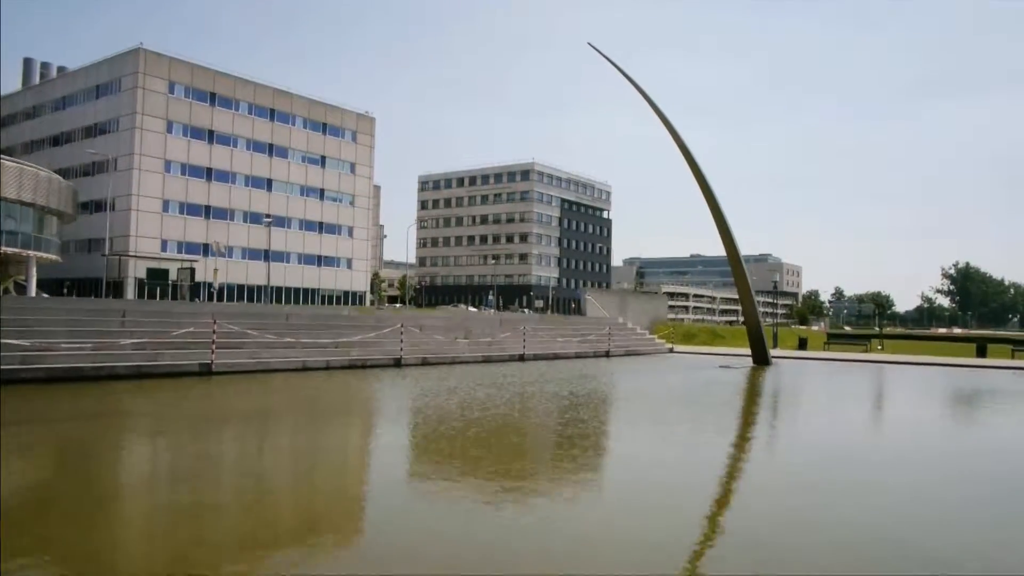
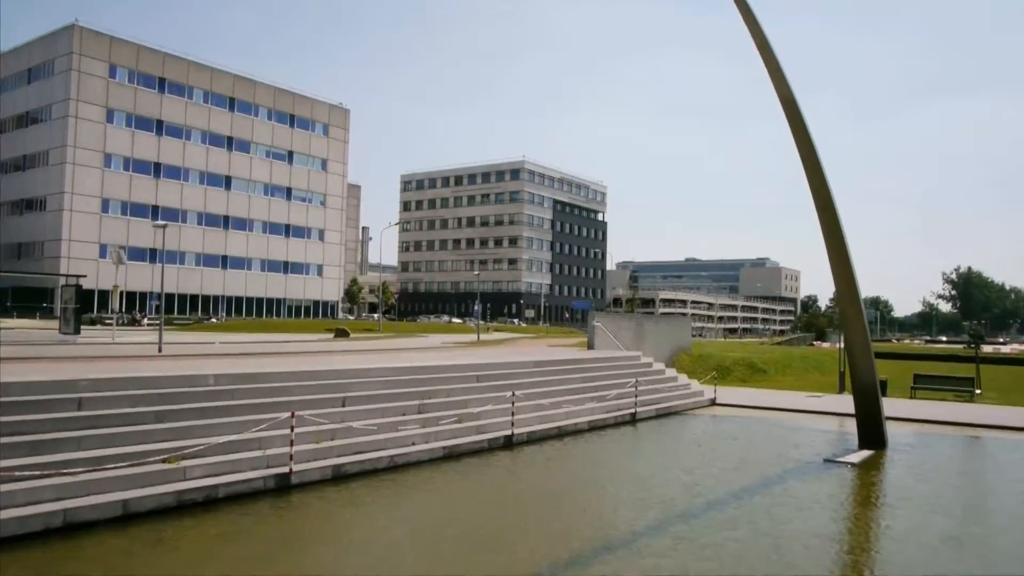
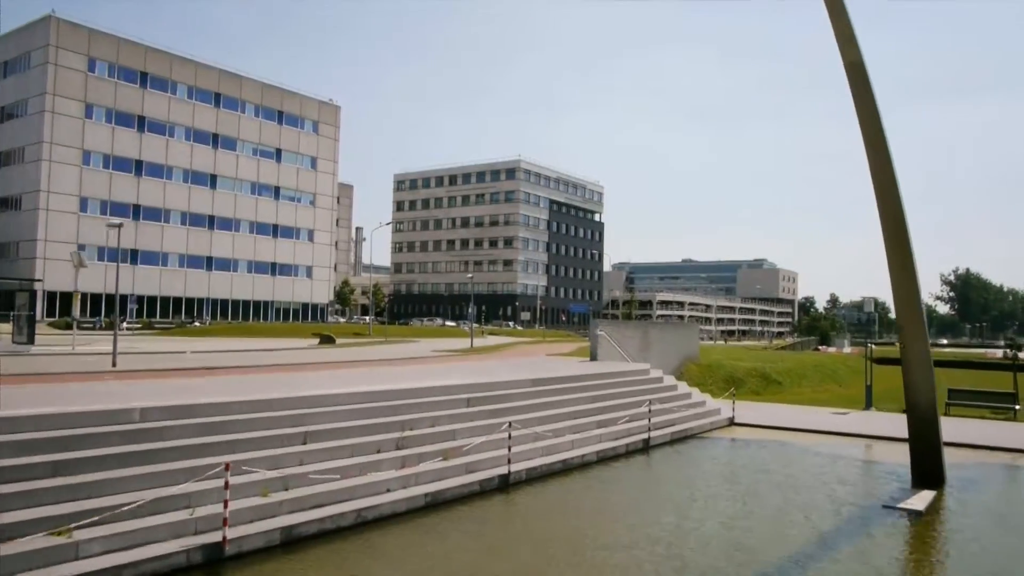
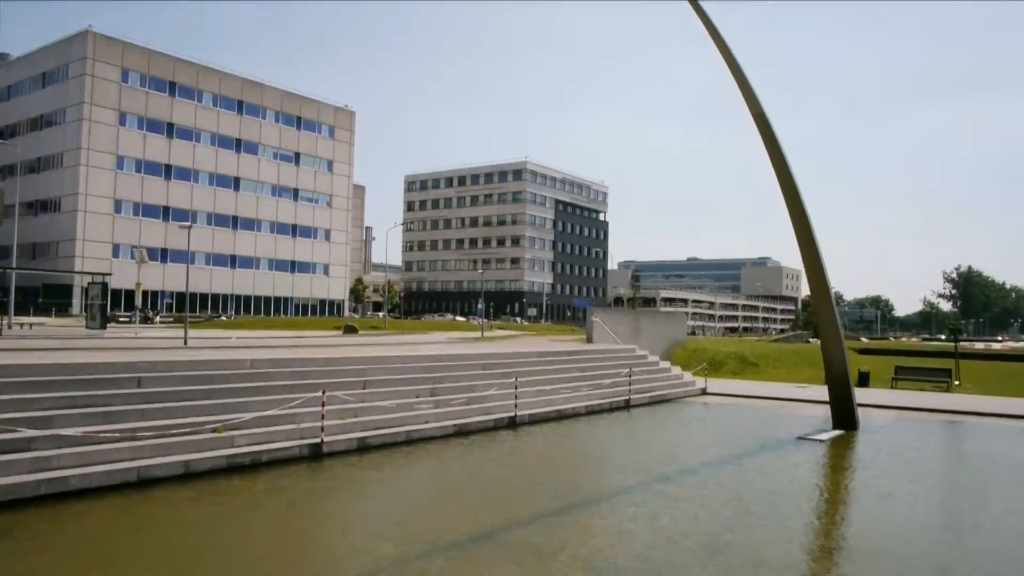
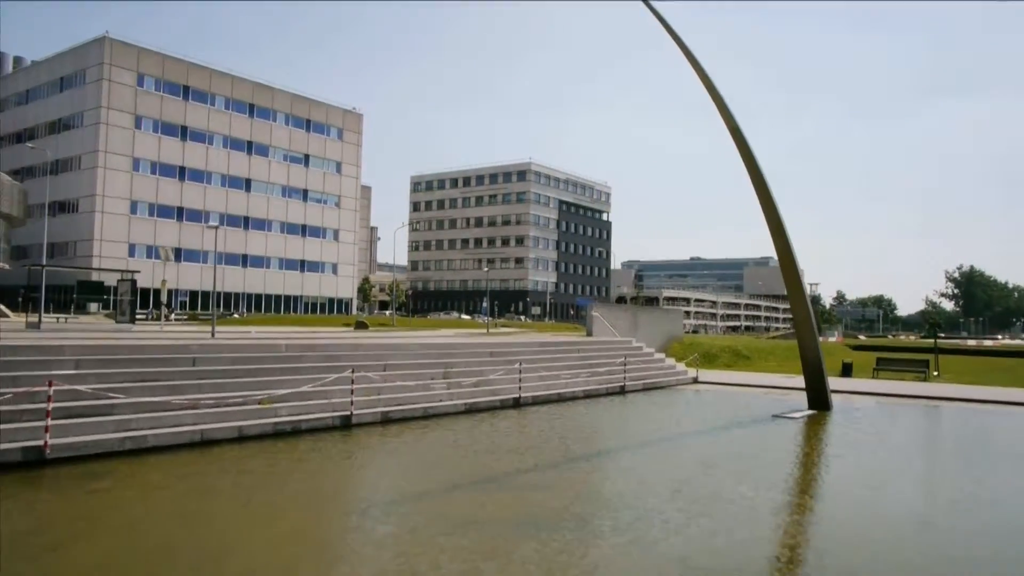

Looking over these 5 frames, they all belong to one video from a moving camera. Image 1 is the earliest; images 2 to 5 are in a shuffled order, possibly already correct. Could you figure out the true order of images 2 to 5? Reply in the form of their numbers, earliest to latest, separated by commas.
5, 4, 2, 3
